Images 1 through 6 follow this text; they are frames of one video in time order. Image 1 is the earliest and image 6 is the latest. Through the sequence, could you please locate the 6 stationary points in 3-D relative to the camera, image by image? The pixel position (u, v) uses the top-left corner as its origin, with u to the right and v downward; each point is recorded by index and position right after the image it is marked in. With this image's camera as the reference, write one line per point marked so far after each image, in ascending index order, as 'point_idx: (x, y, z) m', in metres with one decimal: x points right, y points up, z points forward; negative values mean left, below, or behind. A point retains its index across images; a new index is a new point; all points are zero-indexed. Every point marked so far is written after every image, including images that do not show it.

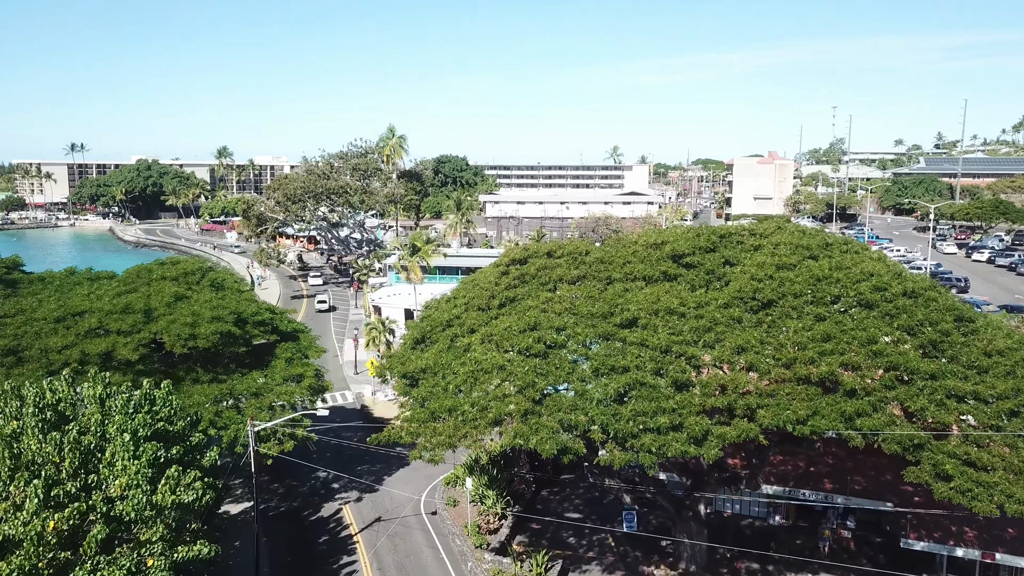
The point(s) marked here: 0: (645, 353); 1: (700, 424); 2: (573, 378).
0: (+3.5, -1.8, +17.7) m
1: (+4.5, -3.2, +16.2) m
2: (+1.6, -2.3, +17.4) m
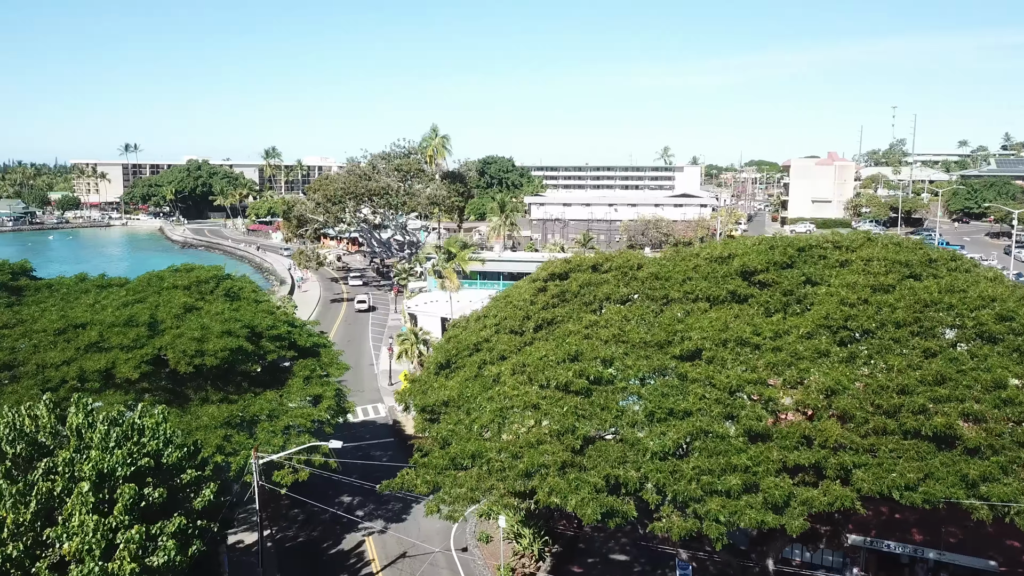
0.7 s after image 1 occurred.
0: (+4.3, -2.3, +14.6) m
1: (+5.2, -3.8, +13.0) m
2: (+2.3, -2.8, +14.4) m
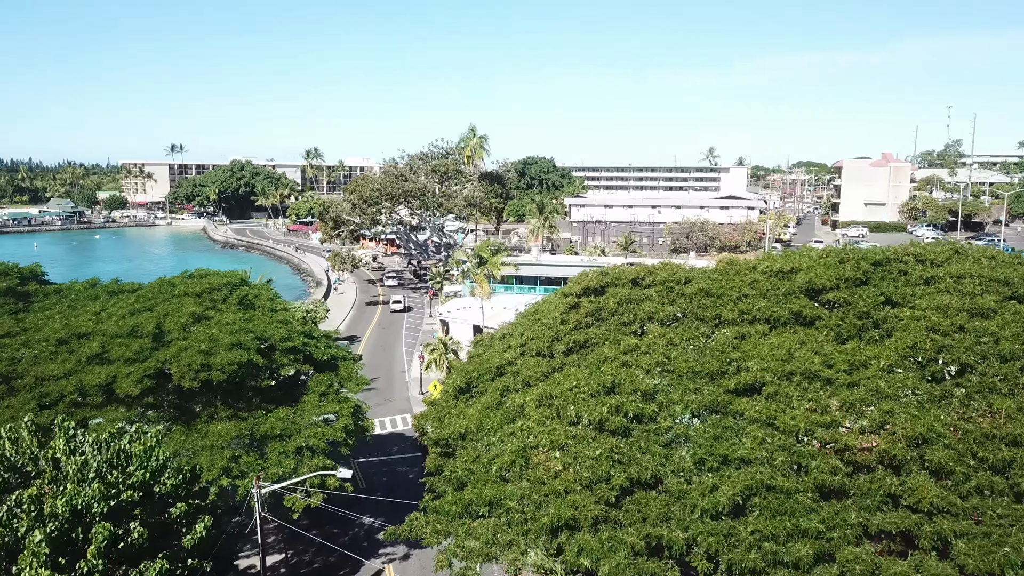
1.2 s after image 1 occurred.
0: (+4.7, -2.7, +12.2) m
1: (+5.5, -4.3, +10.6) m
2: (+2.7, -3.3, +12.2) m
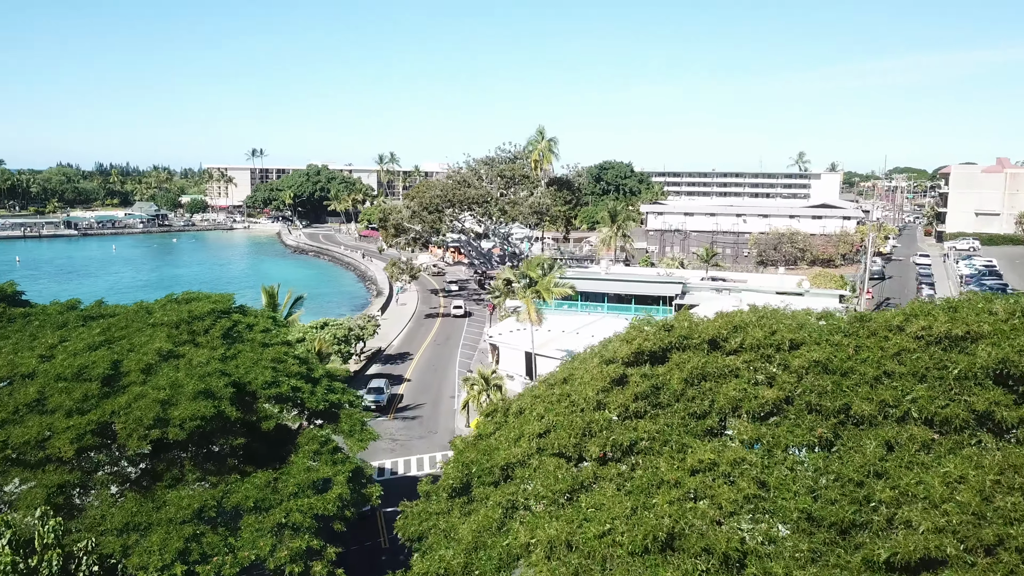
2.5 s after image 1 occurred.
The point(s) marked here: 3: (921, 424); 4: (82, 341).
0: (+4.5, -3.8, +6.6) m
1: (+5.0, -5.3, +4.9) m
2: (+2.5, -4.3, +6.8) m
3: (+5.9, -1.9, +9.9) m
4: (-11.9, -1.5, +18.7) m
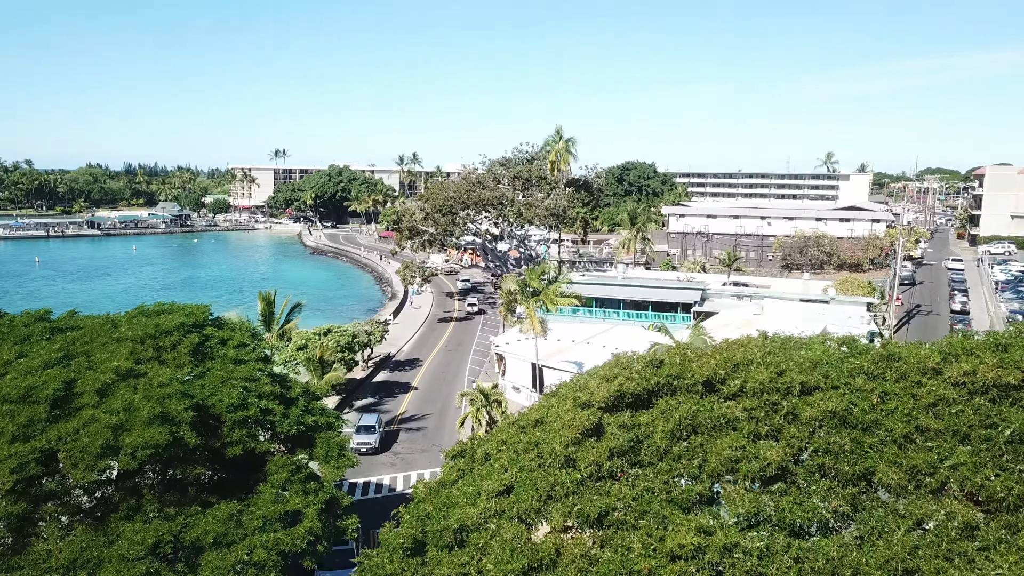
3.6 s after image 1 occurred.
0: (+3.7, -4.2, +4.8) m
1: (+4.2, -5.8, +3.1) m
2: (+1.7, -4.7, +5.1) m
3: (+5.3, -2.4, +8.0) m
4: (-12.2, -1.8, +17.5) m
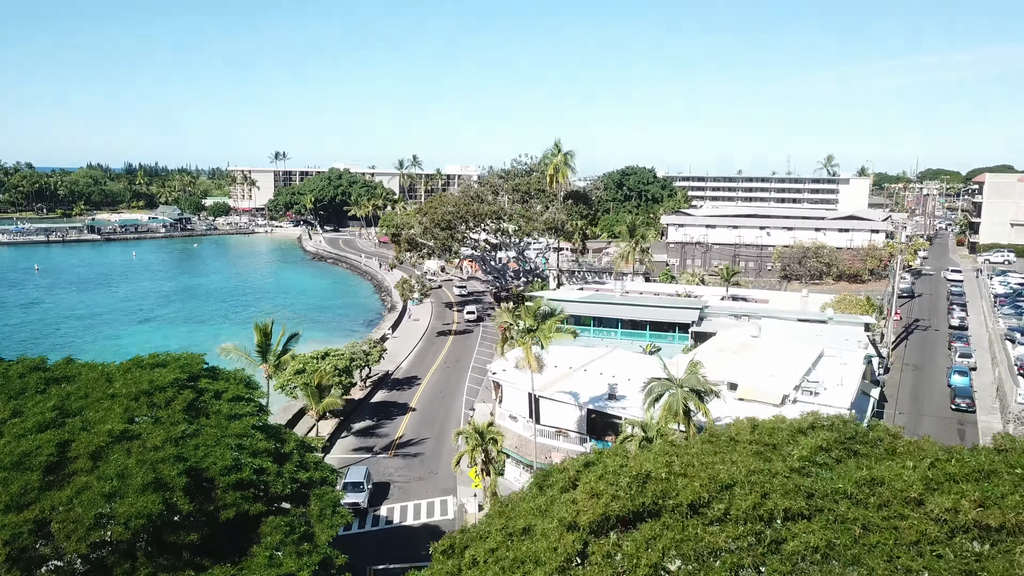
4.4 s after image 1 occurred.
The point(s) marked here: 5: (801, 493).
0: (+3.5, -5.9, +4.9) m
1: (+4.0, -7.4, +3.2) m
2: (+1.5, -6.4, +5.1) m
3: (+5.1, -4.0, +8.1) m
4: (-12.4, -3.4, +17.5) m
5: (+4.8, -2.8, +10.9) m
